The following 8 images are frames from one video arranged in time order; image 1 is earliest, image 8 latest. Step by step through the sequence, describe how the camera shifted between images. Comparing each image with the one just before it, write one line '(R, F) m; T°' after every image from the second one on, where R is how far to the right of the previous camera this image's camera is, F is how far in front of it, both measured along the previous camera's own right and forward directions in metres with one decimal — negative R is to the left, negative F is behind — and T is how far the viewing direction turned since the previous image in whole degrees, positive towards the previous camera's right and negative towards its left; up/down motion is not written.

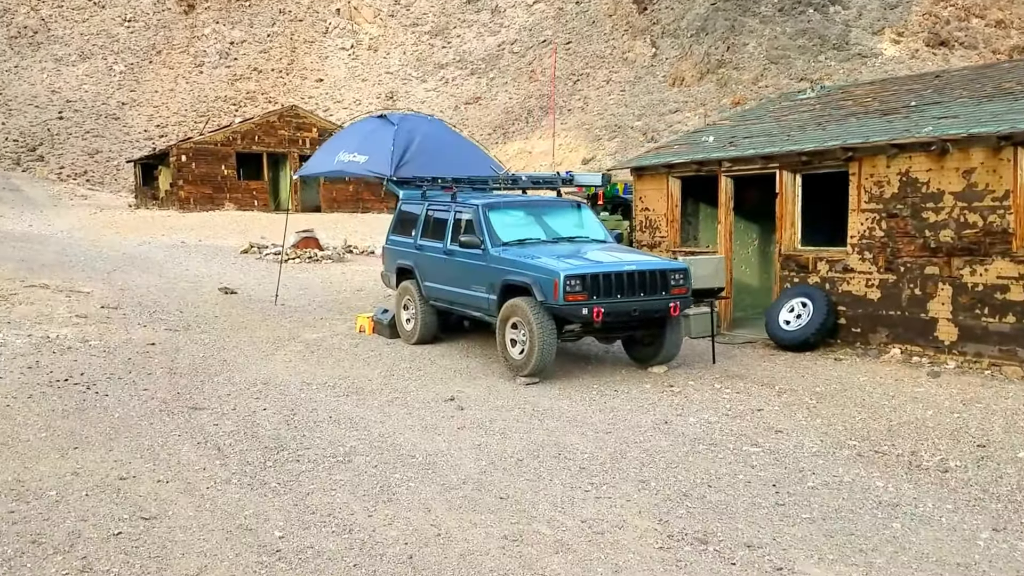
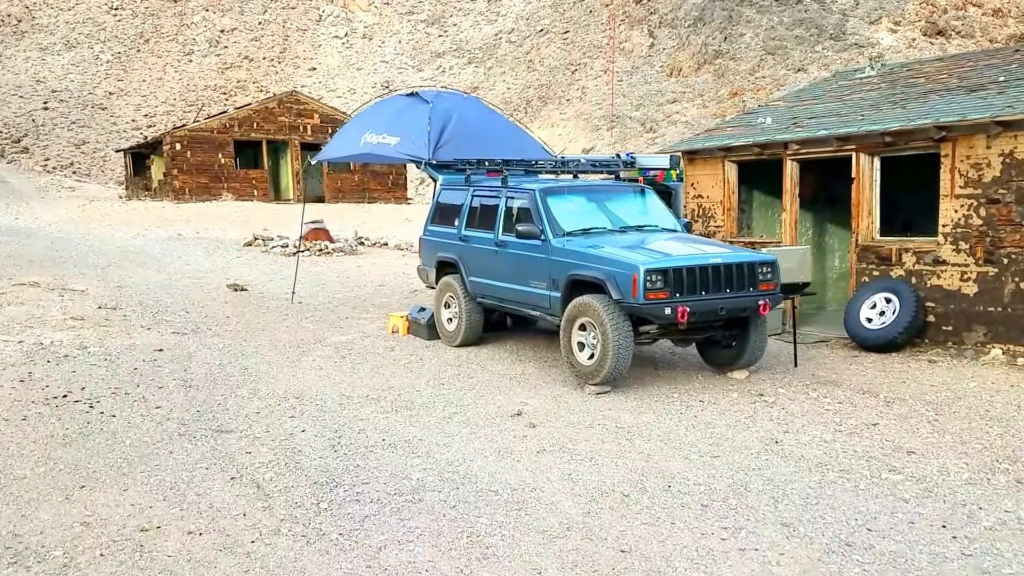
(-0.9, +1.0) m; +1°
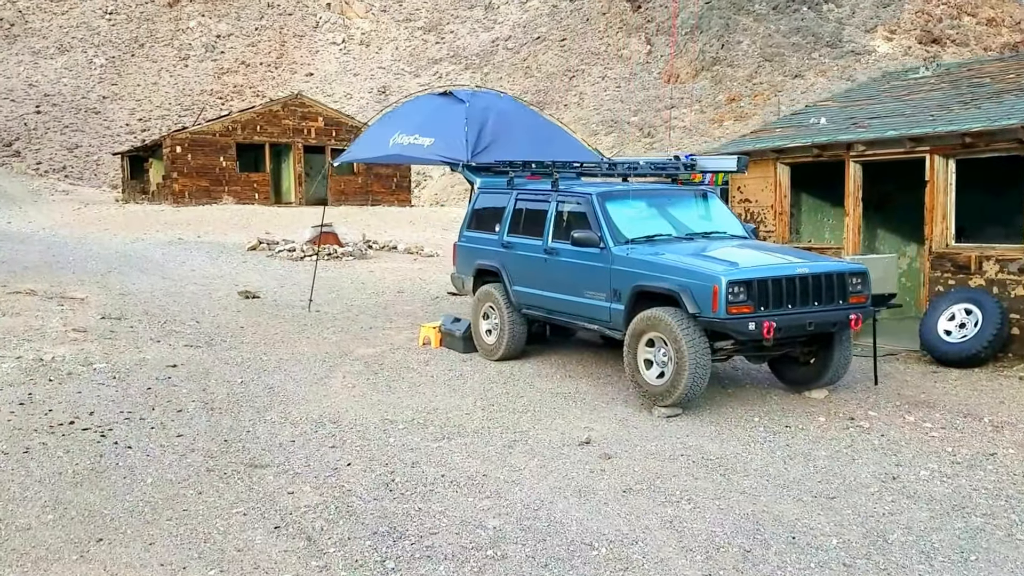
(-0.7, +0.7) m; 0°
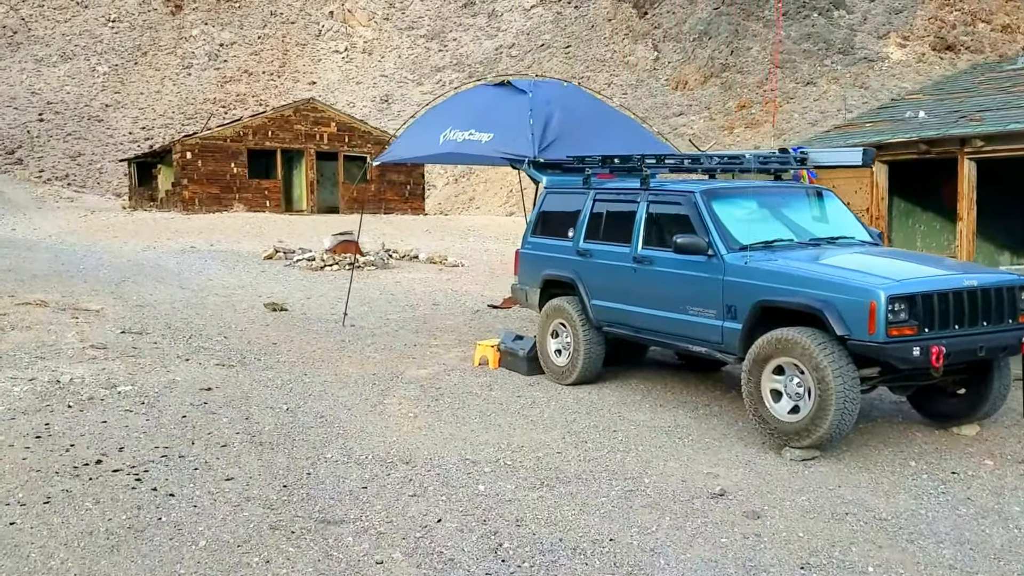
(-0.9, +0.9) m; 0°
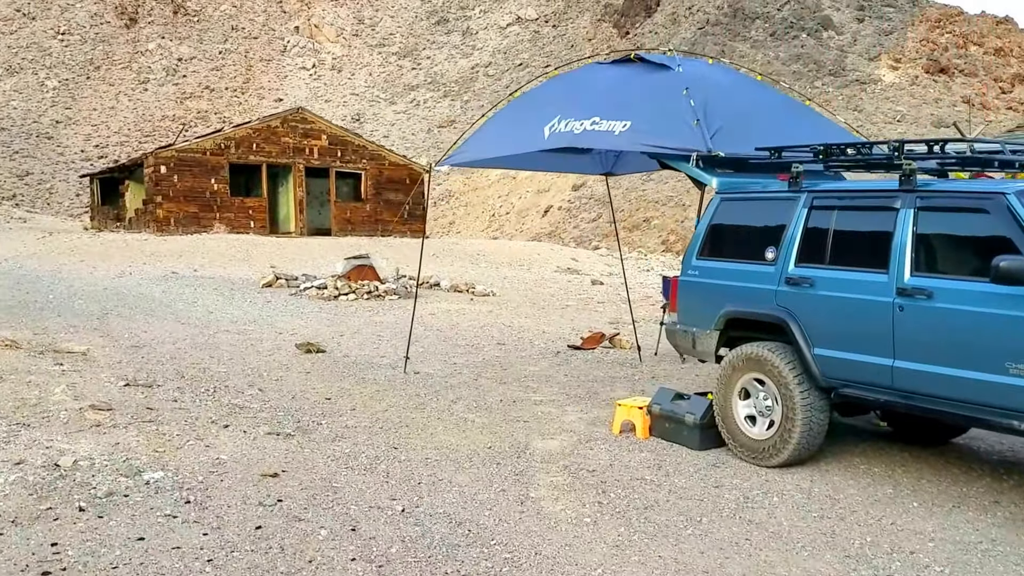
(-1.9, +1.9) m; +3°
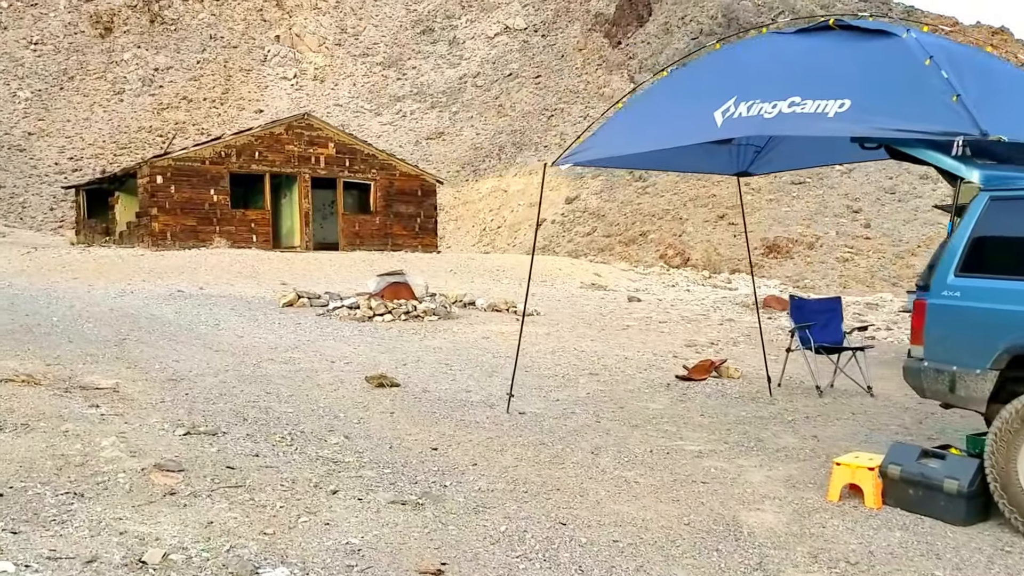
(-1.8, +1.3) m; +1°
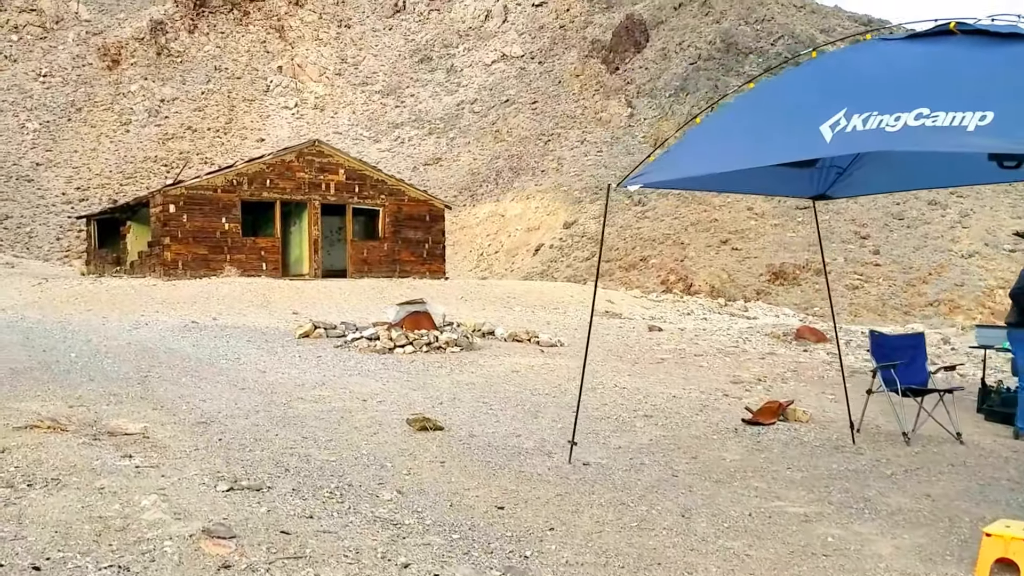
(-0.8, +0.6) m; 0°
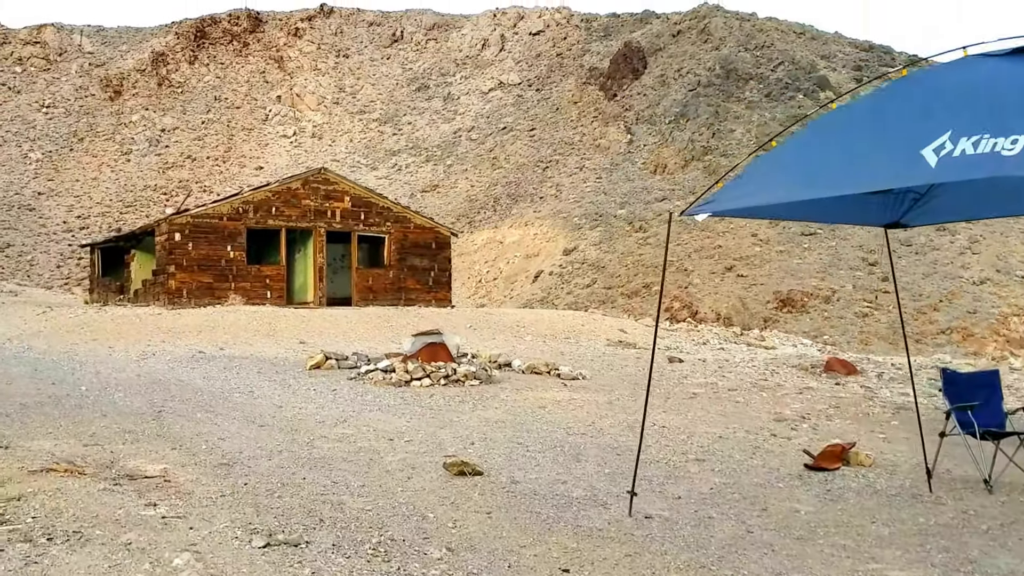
(-0.6, +0.4) m; 0°
